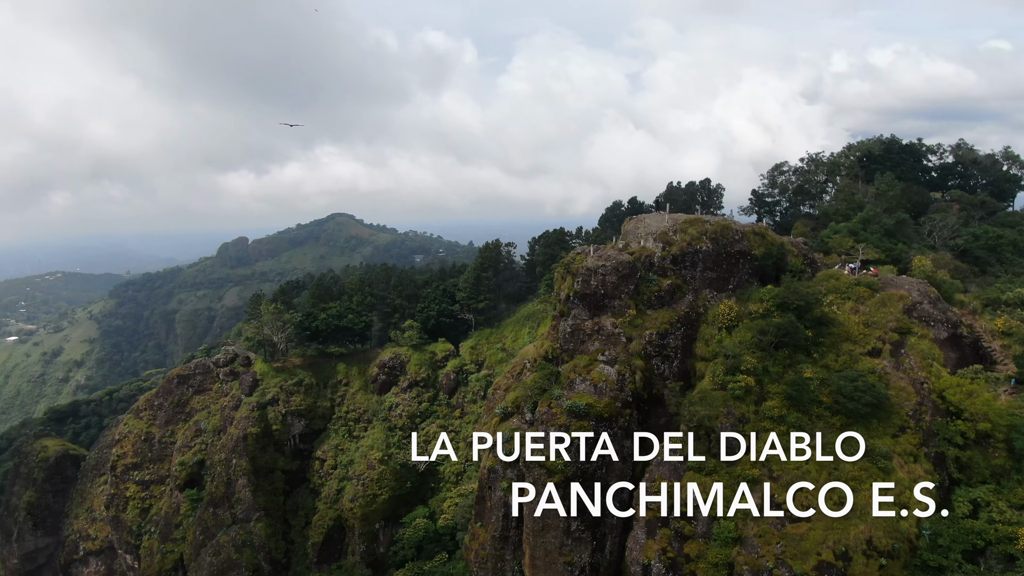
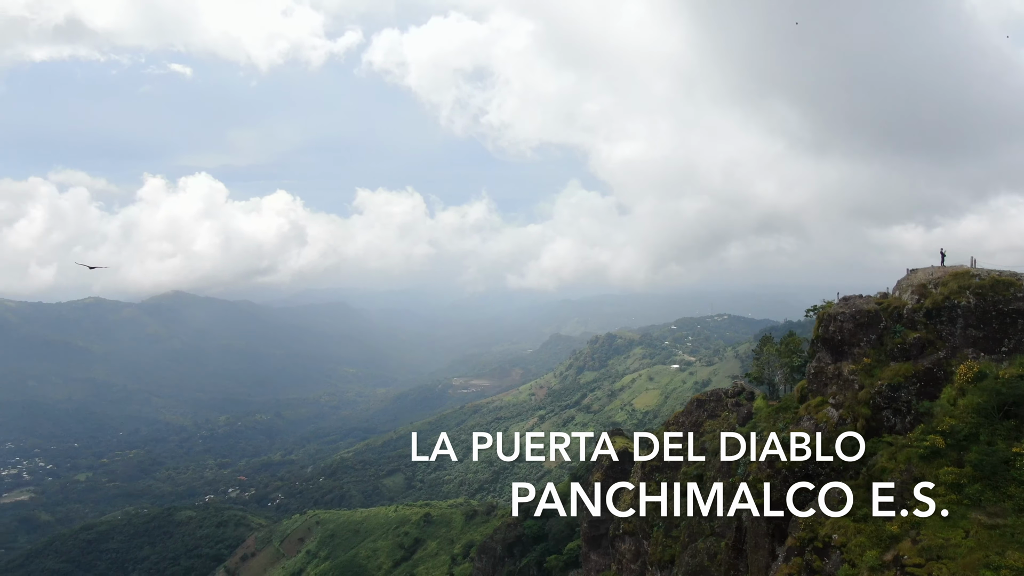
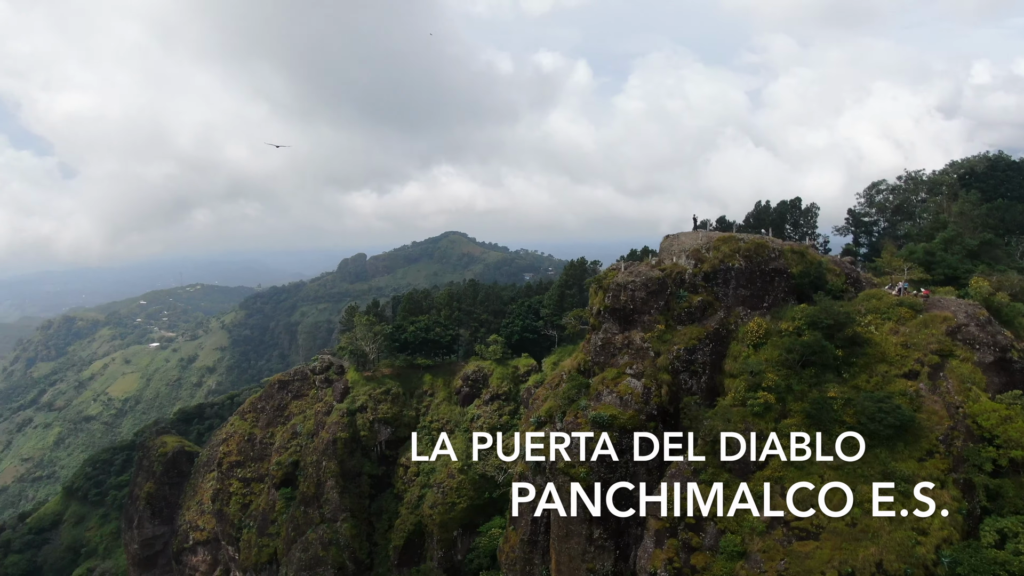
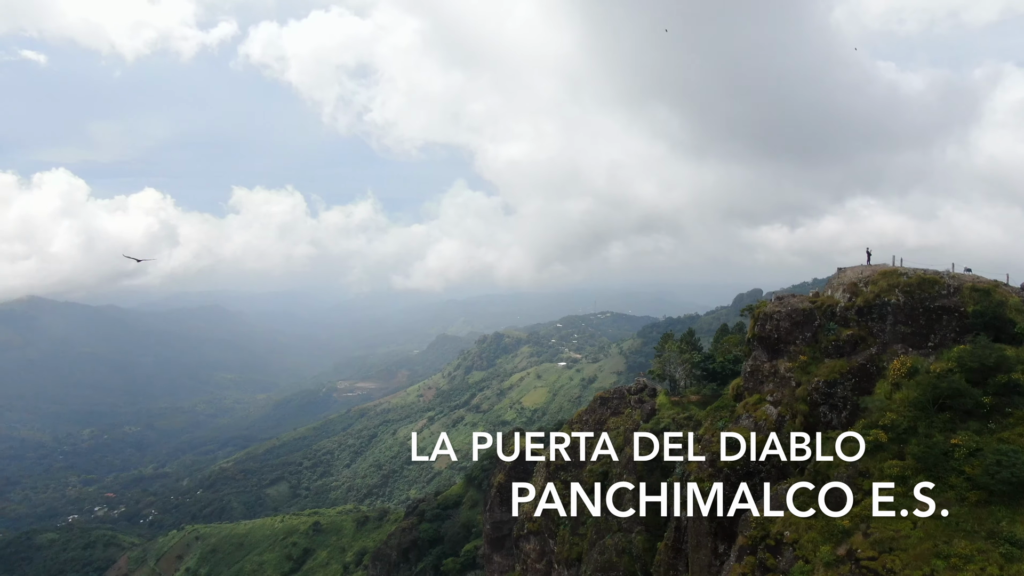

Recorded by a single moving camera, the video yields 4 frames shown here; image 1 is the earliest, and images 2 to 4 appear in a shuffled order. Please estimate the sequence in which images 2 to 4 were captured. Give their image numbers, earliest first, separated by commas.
3, 4, 2
